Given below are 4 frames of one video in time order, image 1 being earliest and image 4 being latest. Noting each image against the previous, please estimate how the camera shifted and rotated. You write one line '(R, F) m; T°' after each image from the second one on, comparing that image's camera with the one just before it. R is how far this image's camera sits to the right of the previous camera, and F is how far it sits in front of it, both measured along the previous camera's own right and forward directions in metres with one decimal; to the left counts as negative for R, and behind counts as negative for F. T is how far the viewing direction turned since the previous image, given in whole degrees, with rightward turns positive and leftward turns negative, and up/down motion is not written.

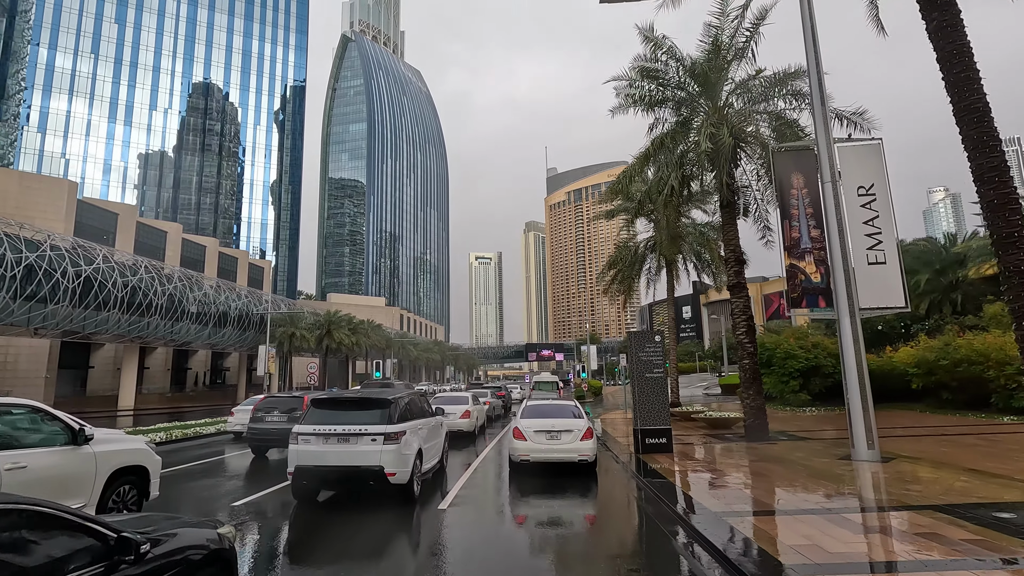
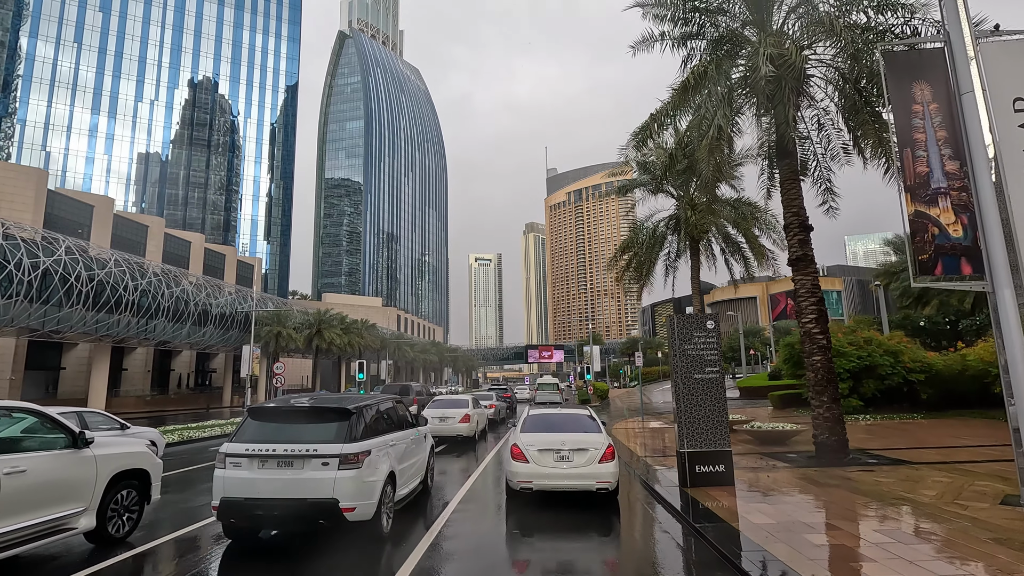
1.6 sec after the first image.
(+0.1, +3.0) m; 0°
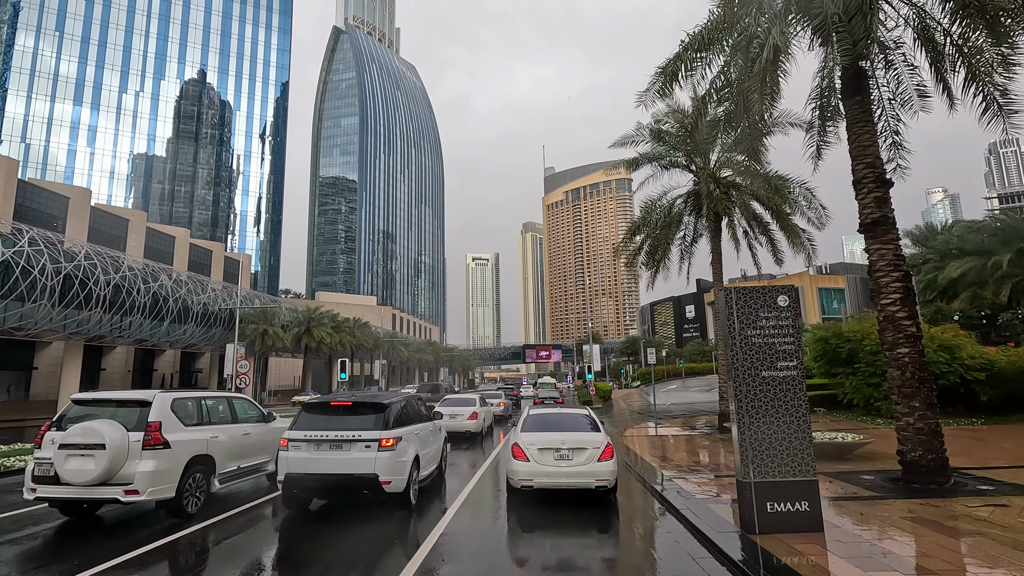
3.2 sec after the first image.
(+0.1, +2.2) m; 0°
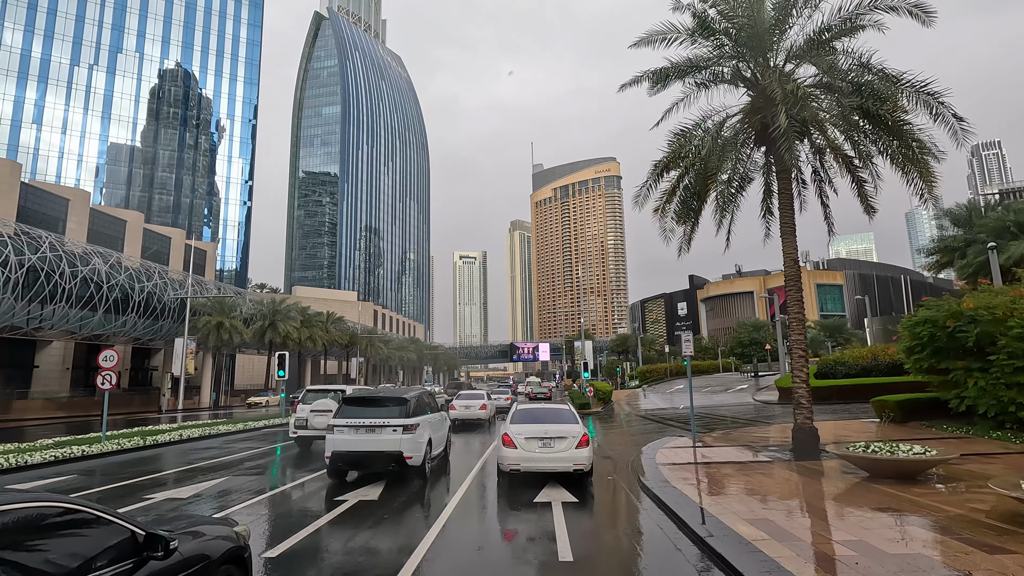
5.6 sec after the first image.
(+0.2, +4.8) m; +1°
